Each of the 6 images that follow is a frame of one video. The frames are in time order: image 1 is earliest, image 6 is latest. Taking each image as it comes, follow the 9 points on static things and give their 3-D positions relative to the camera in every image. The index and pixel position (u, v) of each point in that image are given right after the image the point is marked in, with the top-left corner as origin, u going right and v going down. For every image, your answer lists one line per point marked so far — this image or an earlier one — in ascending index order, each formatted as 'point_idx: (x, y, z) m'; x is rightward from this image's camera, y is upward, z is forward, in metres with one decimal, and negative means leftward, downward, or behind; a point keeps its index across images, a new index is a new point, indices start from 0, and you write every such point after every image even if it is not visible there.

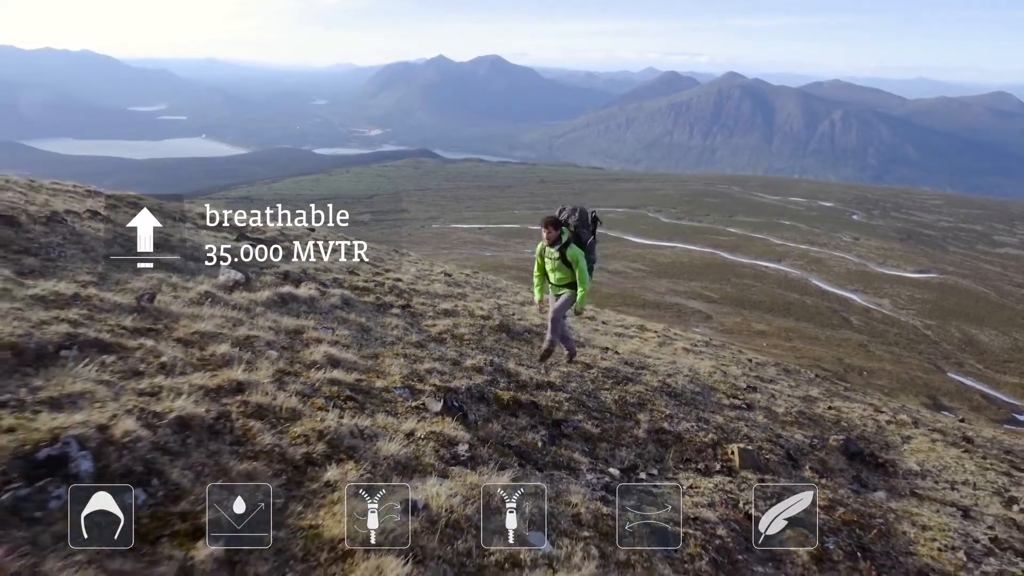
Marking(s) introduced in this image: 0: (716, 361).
0: (+5.7, -2.1, +17.5) m
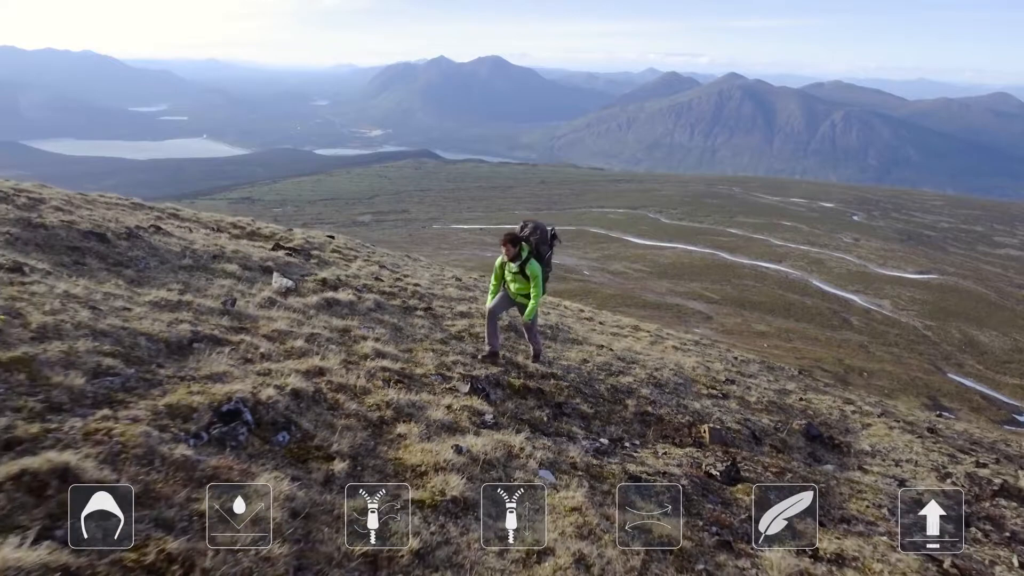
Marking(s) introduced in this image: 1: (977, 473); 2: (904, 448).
0: (+5.9, -2.2, +19.3) m
1: (+9.6, -3.8, +12.8) m
2: (+8.6, -3.5, +13.5) m
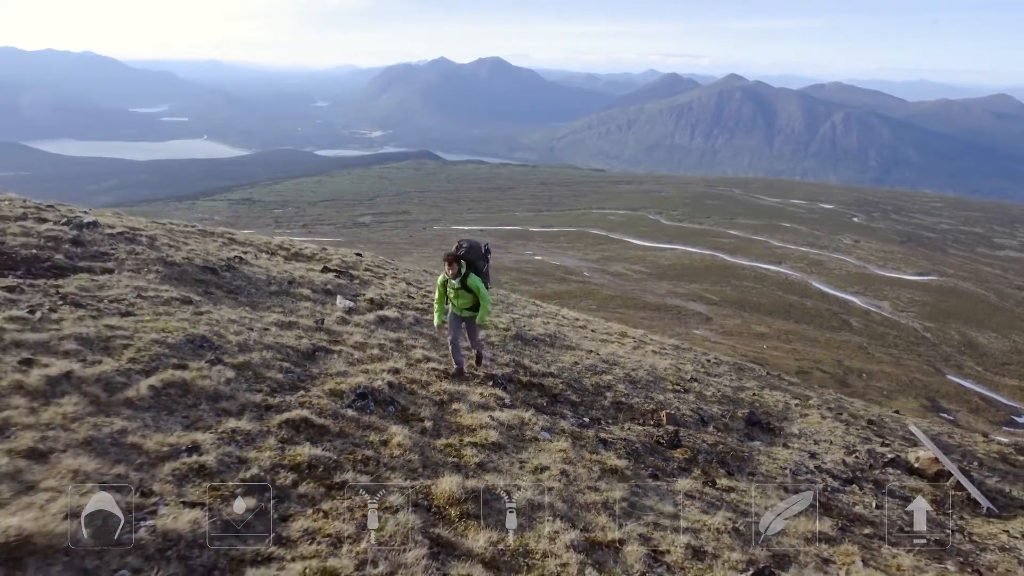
0: (+6.1, -2.7, +22.9) m
1: (+9.8, -4.3, +16.4) m
2: (+8.7, -4.0, +17.2) m
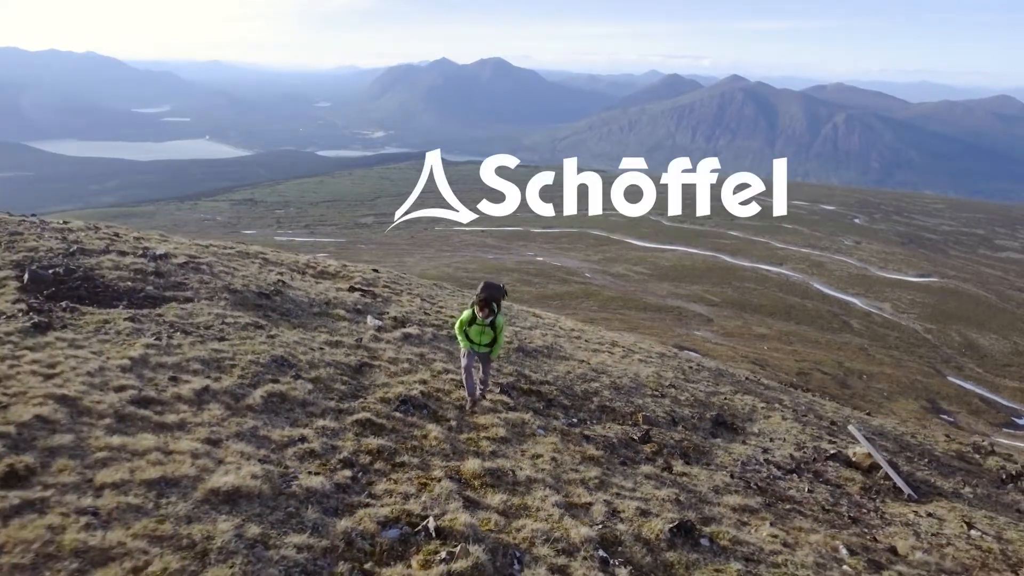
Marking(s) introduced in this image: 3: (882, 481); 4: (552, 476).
0: (+6.2, -3.4, +25.8) m
1: (+9.9, -5.0, +19.3) m
2: (+8.8, -4.7, +20.0) m
3: (+10.3, -5.4, +17.0) m
4: (+0.8, -4.1, +13.4) m
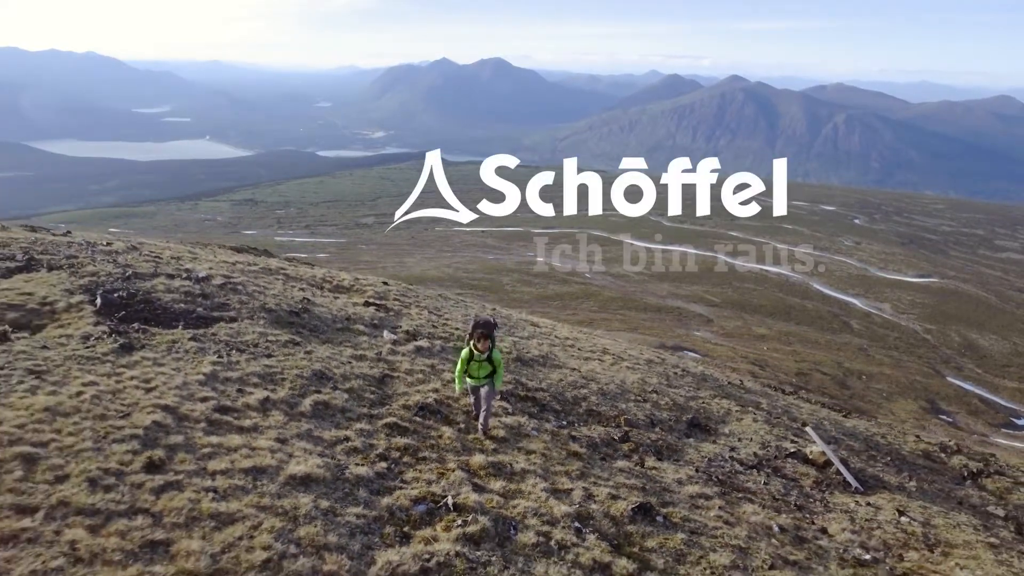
0: (+6.1, -4.0, +28.3) m
1: (+9.8, -5.6, +21.8) m
2: (+8.8, -5.3, +22.5) m
3: (+10.3, -6.0, +19.5) m
4: (+0.8, -4.7, +15.9) m
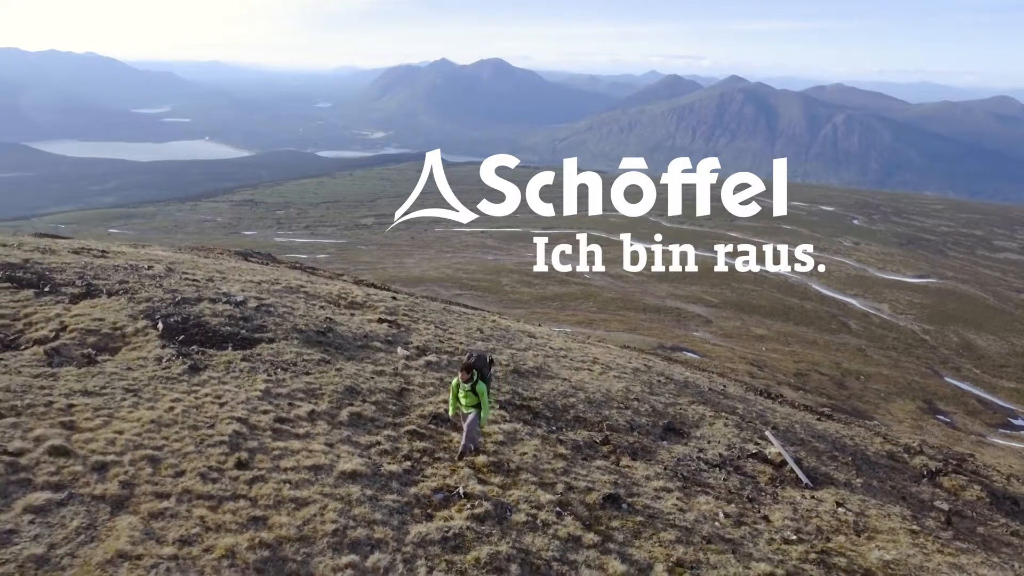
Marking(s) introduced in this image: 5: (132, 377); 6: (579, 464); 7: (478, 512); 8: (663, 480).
0: (+6.0, -4.8, +31.4) m
1: (+9.7, -6.4, +24.8) m
2: (+8.7, -6.1, +25.6) m
3: (+10.2, -6.8, +22.6) m
4: (+0.7, -5.6, +19.0) m
5: (-11.3, -2.6, +18.0) m
6: (+2.2, -5.8, +19.9) m
7: (-0.9, -5.7, +15.4) m
8: (+4.9, -6.2, +19.7) m
